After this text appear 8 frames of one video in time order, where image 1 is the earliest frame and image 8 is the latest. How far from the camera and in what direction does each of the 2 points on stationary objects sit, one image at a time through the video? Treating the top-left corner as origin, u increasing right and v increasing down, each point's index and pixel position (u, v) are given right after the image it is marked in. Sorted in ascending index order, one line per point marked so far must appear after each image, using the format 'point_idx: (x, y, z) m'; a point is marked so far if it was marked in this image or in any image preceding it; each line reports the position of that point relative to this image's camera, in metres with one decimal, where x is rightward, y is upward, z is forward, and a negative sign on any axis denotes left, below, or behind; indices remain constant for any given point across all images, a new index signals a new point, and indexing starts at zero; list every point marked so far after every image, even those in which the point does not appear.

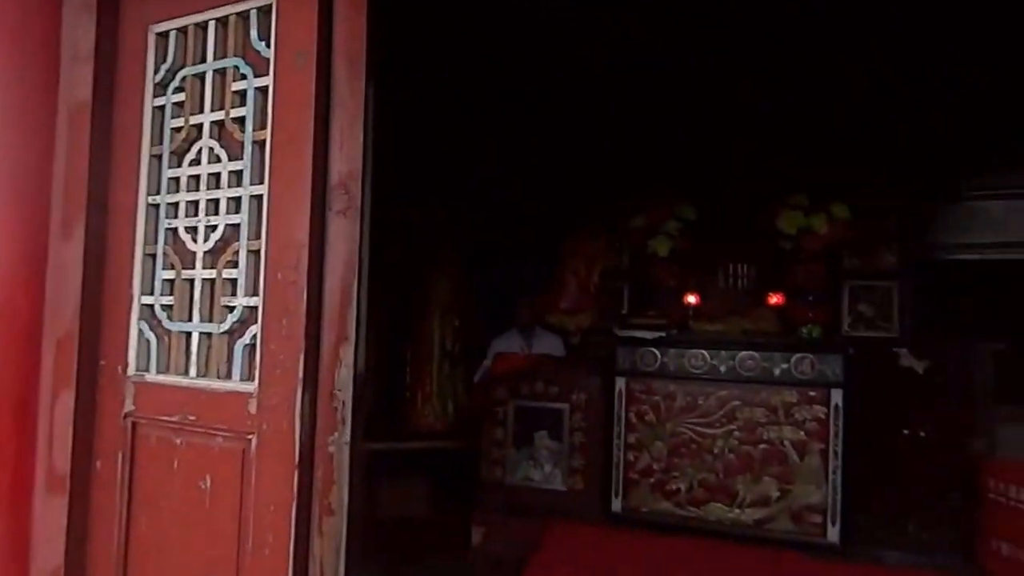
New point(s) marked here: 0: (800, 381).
0: (+1.4, -0.4, +3.0) m
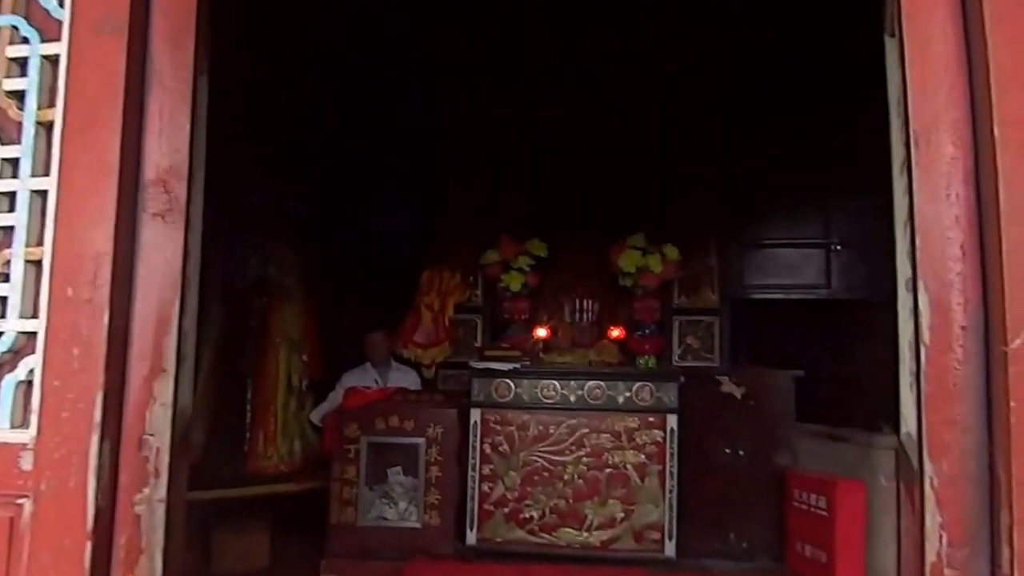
0: (+0.7, -0.6, +3.2) m
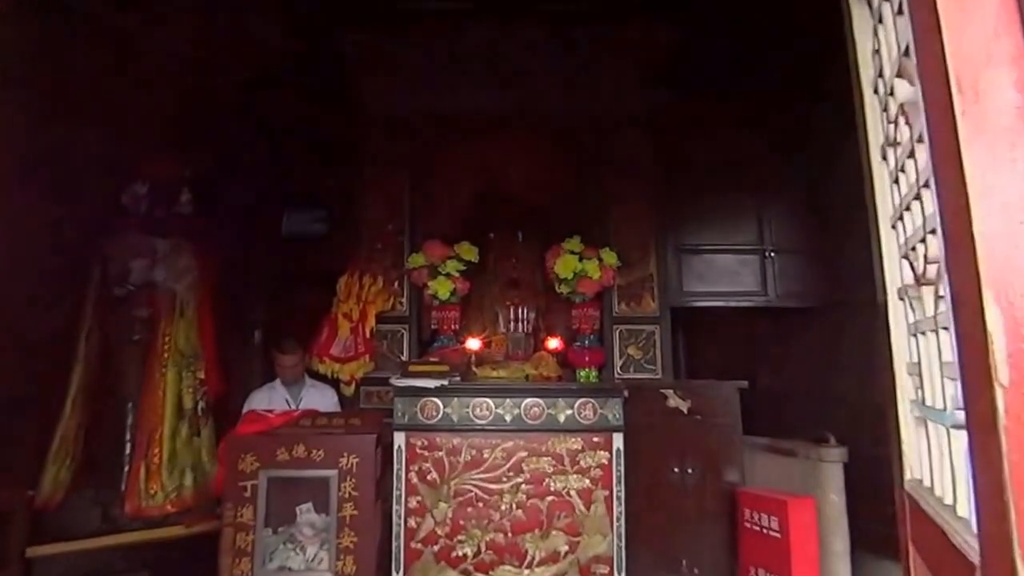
0: (+0.3, -0.7, +2.9) m
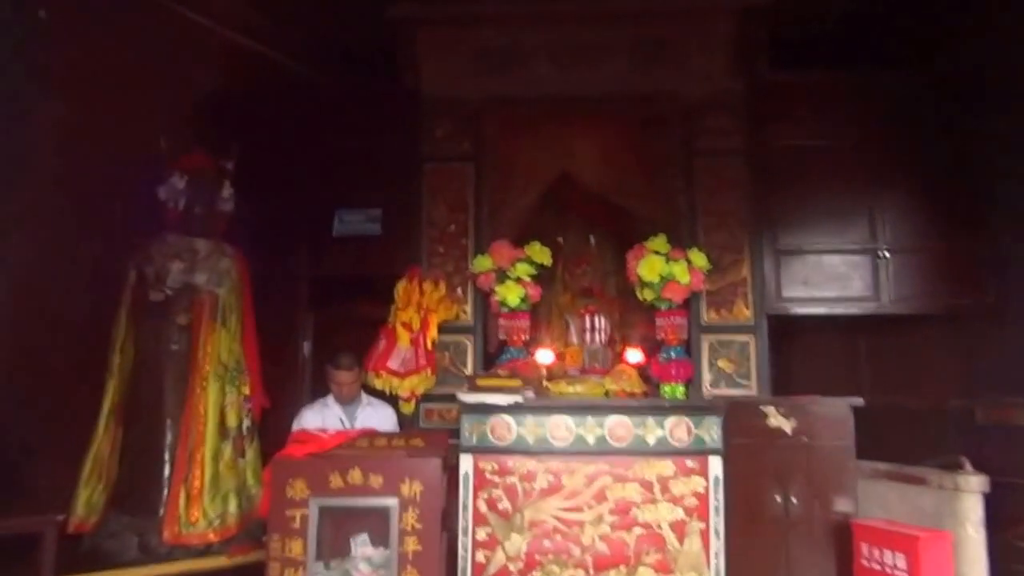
0: (+0.7, -0.7, +2.6) m
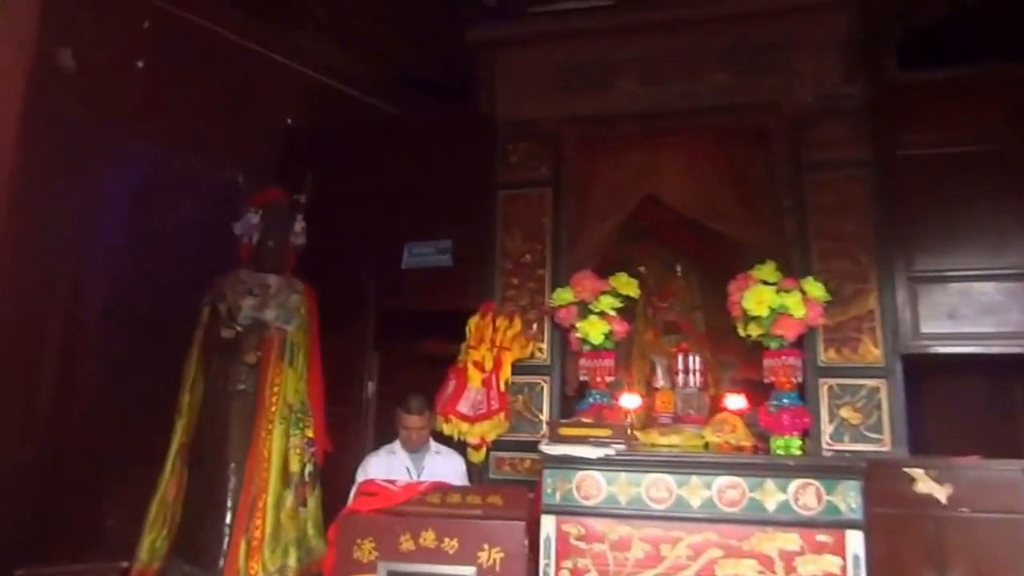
0: (+1.0, -0.8, +2.1) m
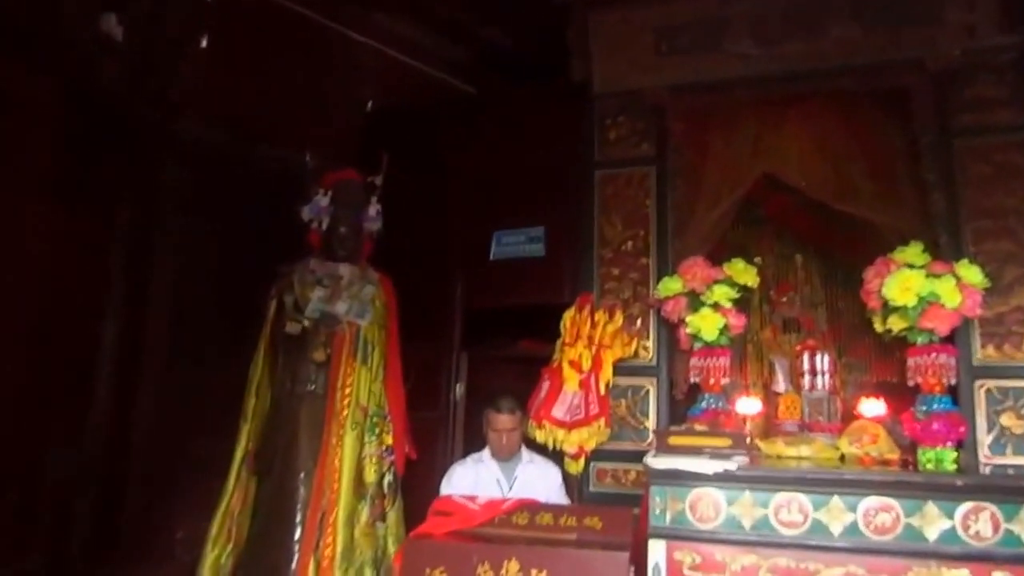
0: (+1.3, -0.7, +1.7) m
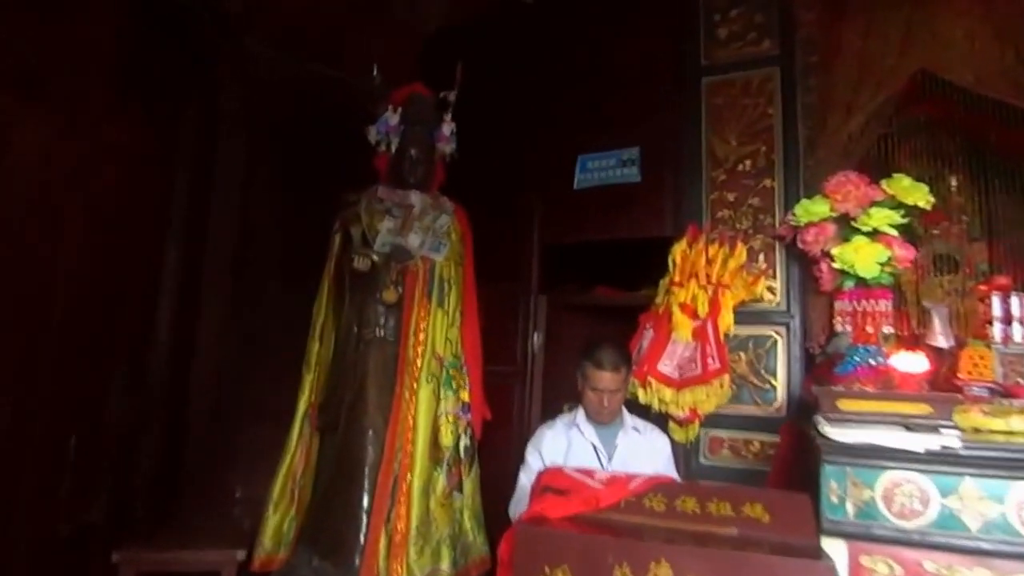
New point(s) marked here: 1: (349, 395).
0: (+1.5, -0.5, +1.1) m
1: (-0.6, -0.4, +2.1) m
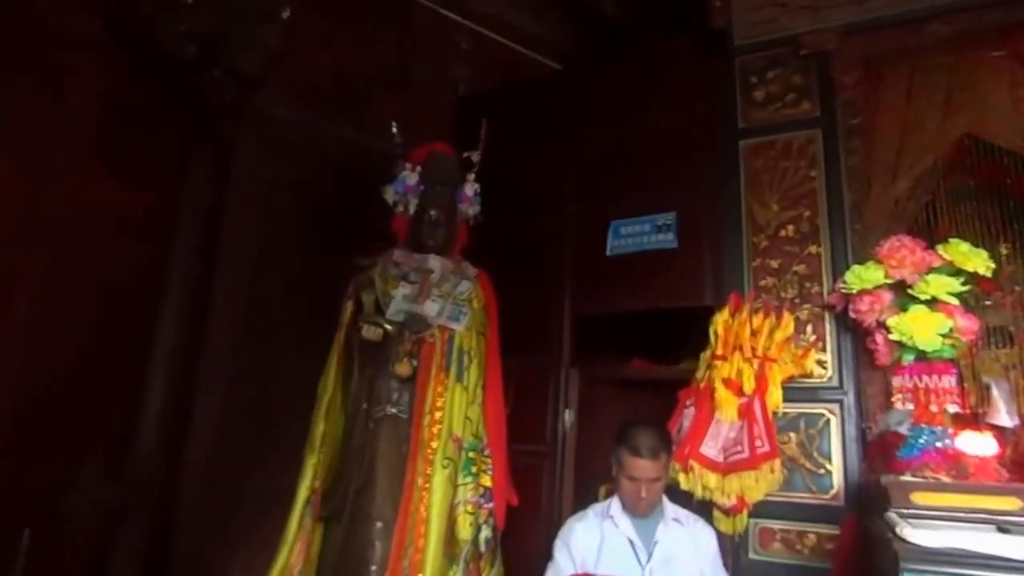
0: (+1.6, -0.7, +0.8) m
1: (-0.5, -0.6, +1.9) m
